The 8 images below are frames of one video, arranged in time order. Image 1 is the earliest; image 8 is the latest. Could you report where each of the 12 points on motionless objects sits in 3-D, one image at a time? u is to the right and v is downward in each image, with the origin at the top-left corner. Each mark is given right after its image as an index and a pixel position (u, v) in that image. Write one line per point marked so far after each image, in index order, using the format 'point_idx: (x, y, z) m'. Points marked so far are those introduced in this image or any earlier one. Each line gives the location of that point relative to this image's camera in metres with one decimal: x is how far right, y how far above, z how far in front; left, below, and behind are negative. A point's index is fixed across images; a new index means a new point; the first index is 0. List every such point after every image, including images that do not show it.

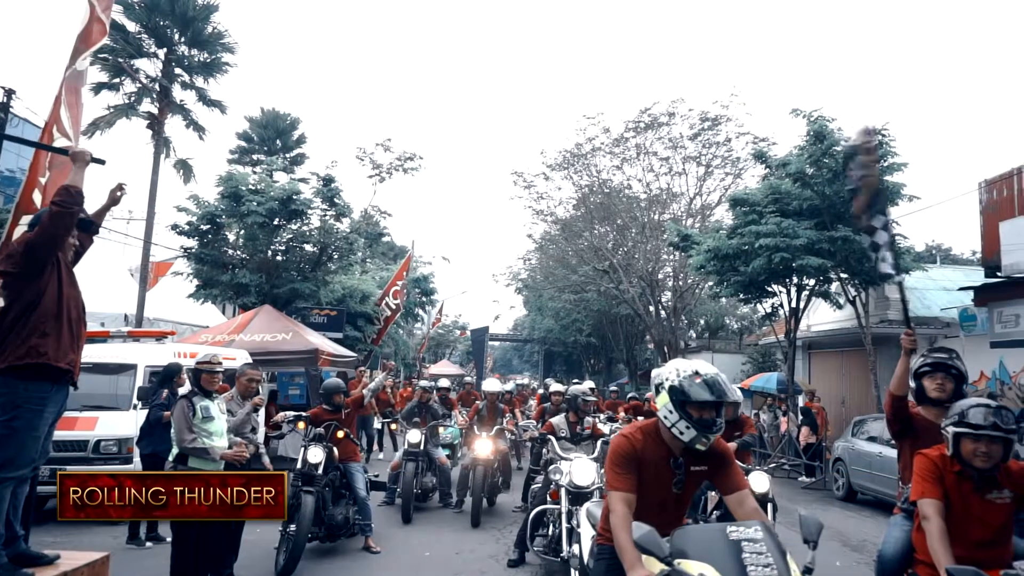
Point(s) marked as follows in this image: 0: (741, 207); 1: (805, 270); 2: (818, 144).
0: (+5.3, +1.9, +18.2) m
1: (+6.3, +0.4, +16.7) m
2: (+6.6, +3.1, +16.8) m
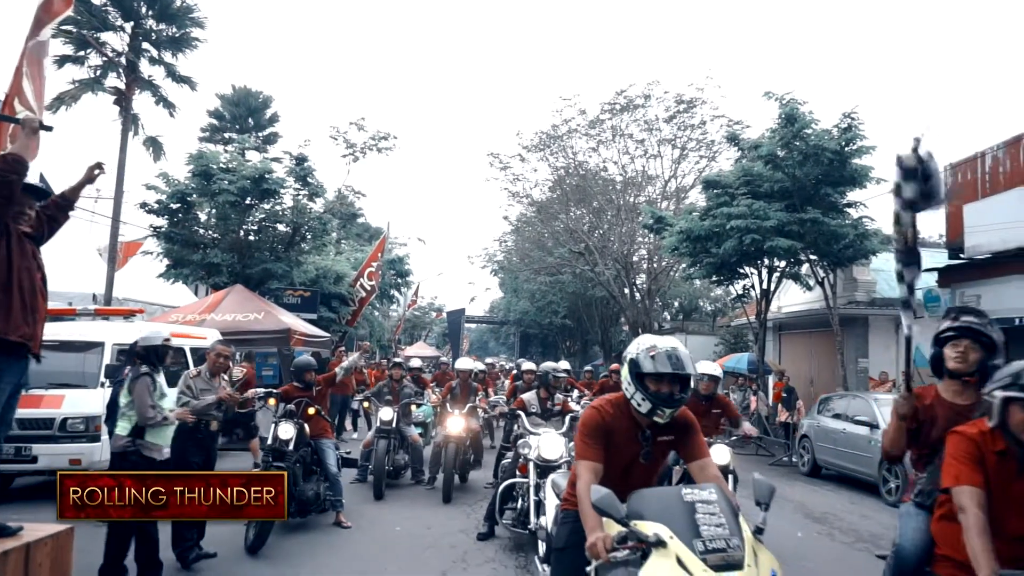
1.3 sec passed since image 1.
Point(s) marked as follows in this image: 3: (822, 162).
0: (+4.7, +2.3, +18.4) m
1: (+5.7, +0.8, +17.0) m
2: (+6.0, +3.5, +16.9) m
3: (+6.6, +2.7, +16.6) m
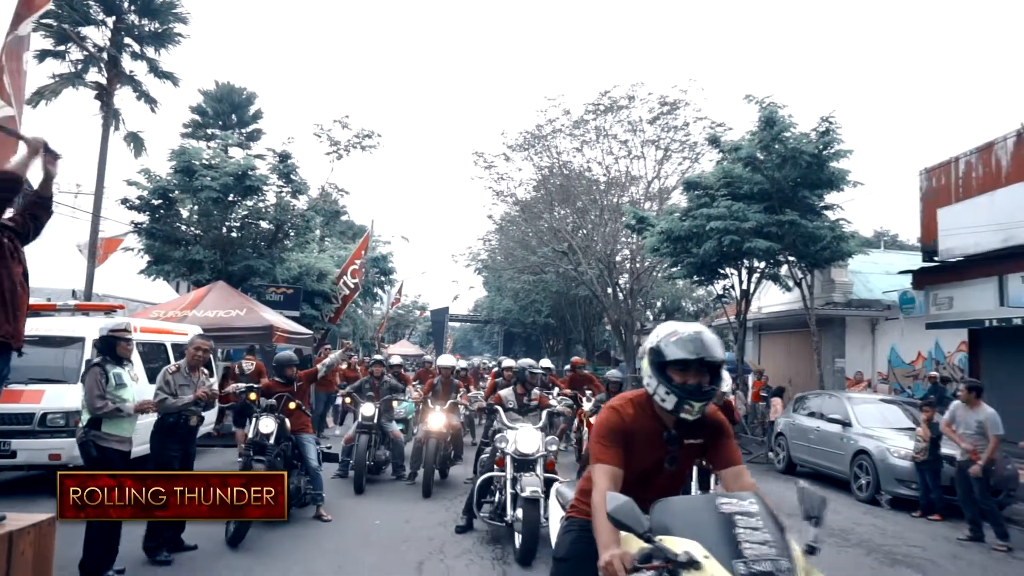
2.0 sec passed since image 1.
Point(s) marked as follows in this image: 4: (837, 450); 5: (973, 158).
0: (+4.3, +2.3, +18.6) m
1: (+5.3, +0.8, +17.2) m
2: (+5.6, +3.5, +17.2) m
3: (+6.2, +2.7, +16.8) m
4: (+4.8, -2.4, +11.5) m
5: (+9.3, +2.6, +15.8) m
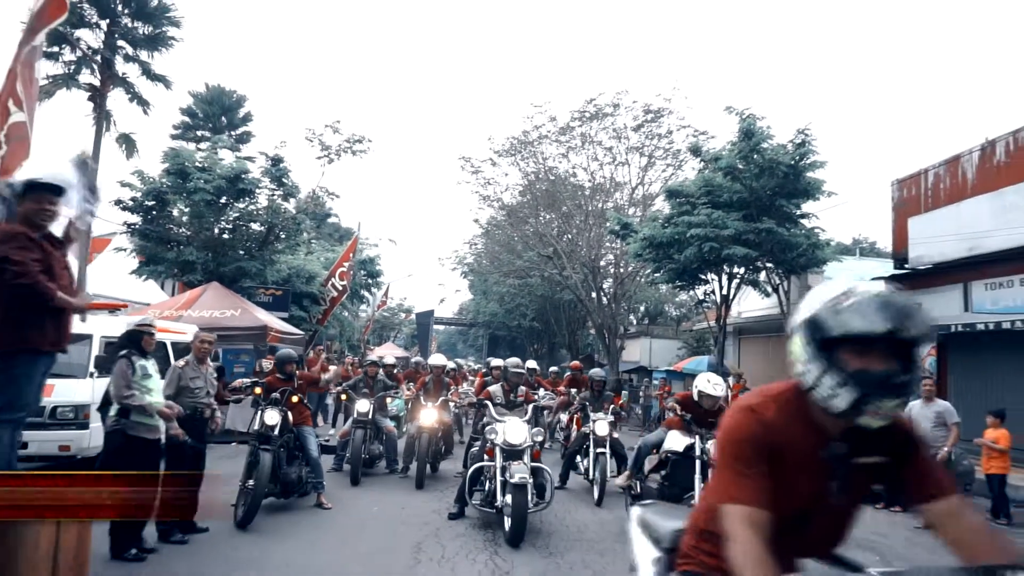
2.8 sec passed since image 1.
0: (+4.0, +2.2, +19.2) m
1: (+5.0, +0.7, +17.8) m
2: (+5.4, +3.4, +17.8) m
3: (+5.9, +2.5, +17.5) m
4: (+4.6, -2.5, +12.1) m
5: (+9.1, +2.5, +16.5) m
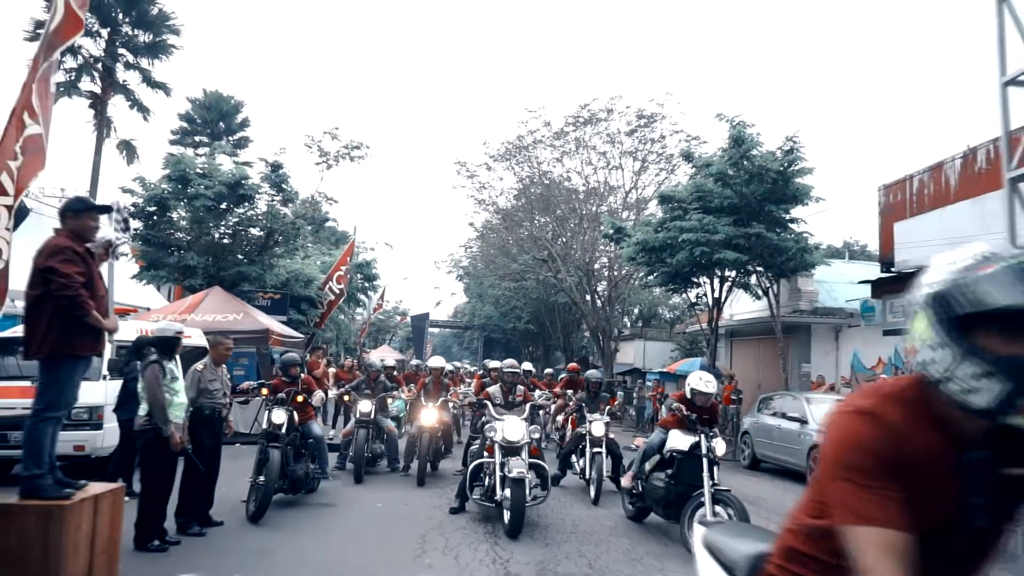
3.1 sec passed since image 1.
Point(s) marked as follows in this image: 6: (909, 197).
0: (+3.9, +2.1, +19.6) m
1: (+4.9, +0.6, +18.3) m
2: (+5.3, +3.3, +18.3) m
3: (+5.8, +2.5, +17.9) m
4: (+4.6, -2.6, +12.5) m
5: (+9.0, +2.4, +16.9) m
6: (+8.9, +2.0, +17.5) m
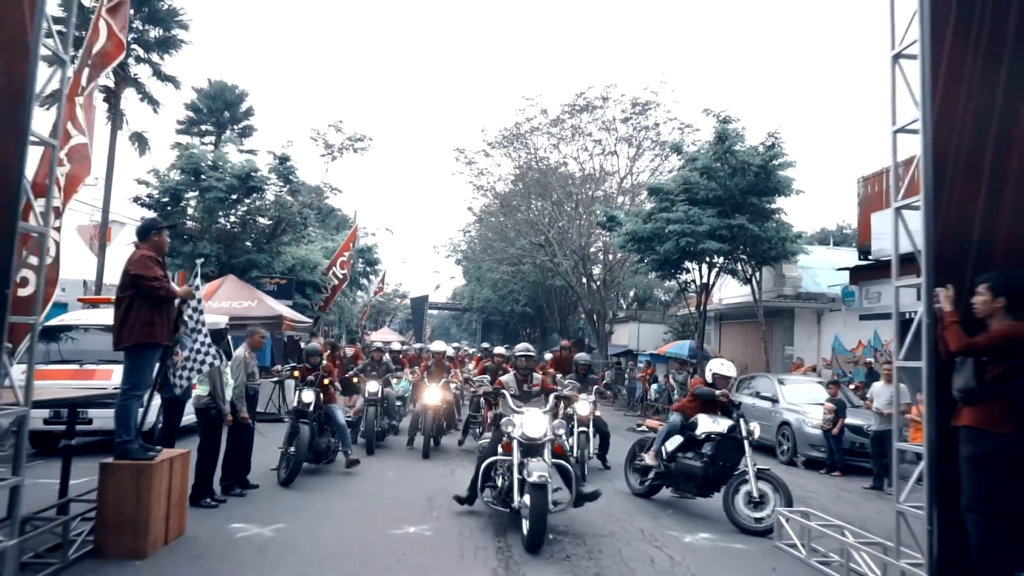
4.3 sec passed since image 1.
0: (+3.8, +2.5, +20.7) m
1: (+4.9, +0.9, +19.4) m
2: (+5.2, +3.6, +19.3) m
3: (+5.8, +2.8, +19.0) m
4: (+4.5, -2.4, +13.7) m
5: (+8.9, +2.7, +18.0) m
6: (+8.8, +2.3, +18.6) m
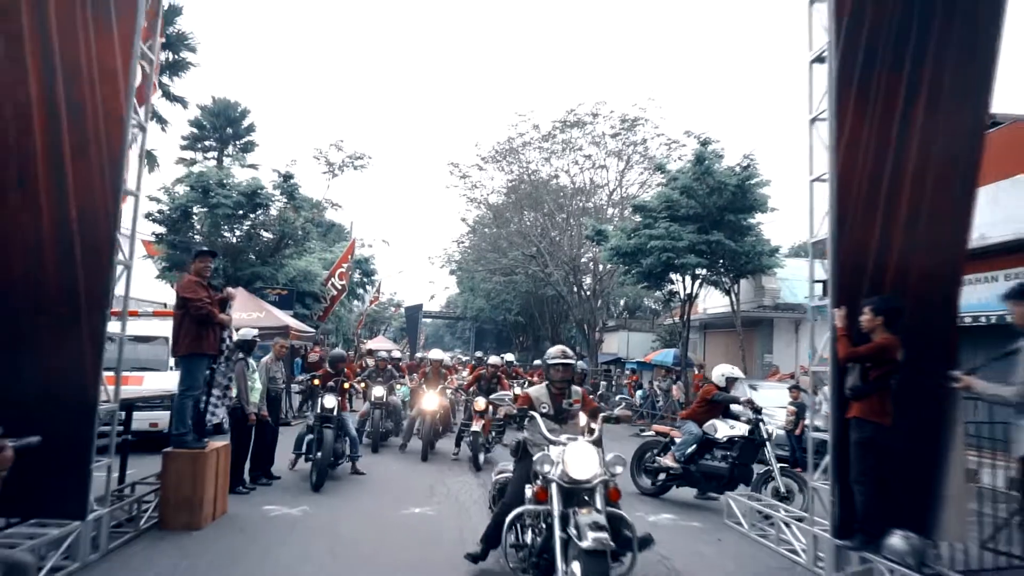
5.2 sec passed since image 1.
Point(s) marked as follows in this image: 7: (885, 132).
0: (+3.6, +2.2, +22.0) m
1: (+4.6, +0.6, +20.6) m
2: (+5.0, +3.3, +20.6) m
3: (+5.6, +2.5, +20.3) m
4: (+4.3, -2.6, +14.9) m
5: (+8.7, +2.4, +19.3) m
6: (+8.6, +2.0, +19.9) m
7: (+3.0, +1.2, +6.2) m
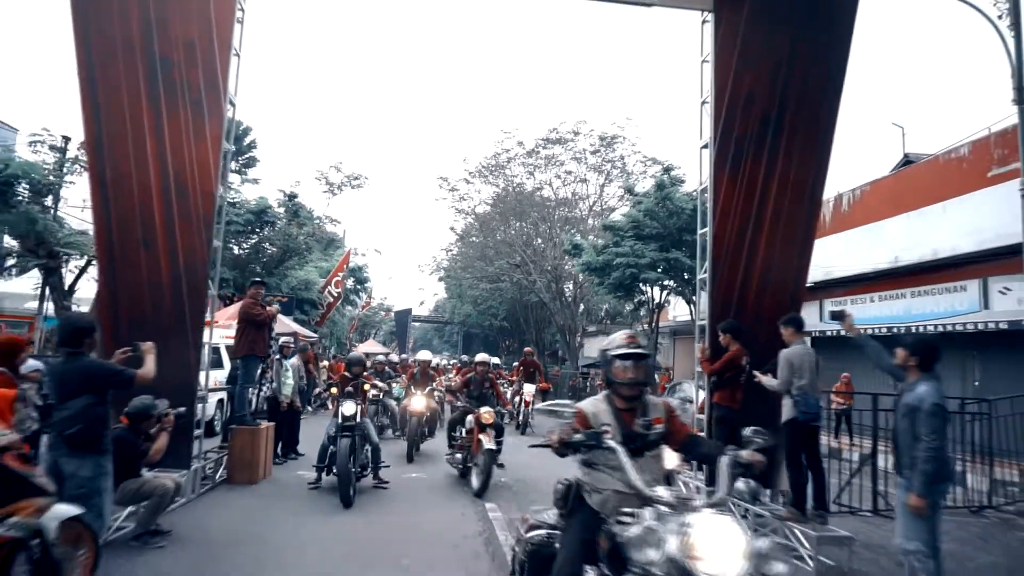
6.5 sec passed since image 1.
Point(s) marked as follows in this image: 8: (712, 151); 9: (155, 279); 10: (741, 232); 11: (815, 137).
0: (+3.1, +1.8, +24.5) m
1: (+4.1, +0.3, +23.2) m
2: (+4.5, +2.9, +23.2) m
3: (+5.0, +2.1, +22.9) m
4: (+3.9, -2.9, +17.5) m
5: (+8.2, +2.1, +22.0) m
6: (+8.1, +1.7, +22.5) m
7: (+2.6, +1.0, +8.8) m
8: (+2.3, +1.6, +8.9) m
9: (-3.6, +0.1, +7.9) m
10: (+2.6, +0.6, +8.7) m
11: (+3.3, +1.7, +8.6) m
